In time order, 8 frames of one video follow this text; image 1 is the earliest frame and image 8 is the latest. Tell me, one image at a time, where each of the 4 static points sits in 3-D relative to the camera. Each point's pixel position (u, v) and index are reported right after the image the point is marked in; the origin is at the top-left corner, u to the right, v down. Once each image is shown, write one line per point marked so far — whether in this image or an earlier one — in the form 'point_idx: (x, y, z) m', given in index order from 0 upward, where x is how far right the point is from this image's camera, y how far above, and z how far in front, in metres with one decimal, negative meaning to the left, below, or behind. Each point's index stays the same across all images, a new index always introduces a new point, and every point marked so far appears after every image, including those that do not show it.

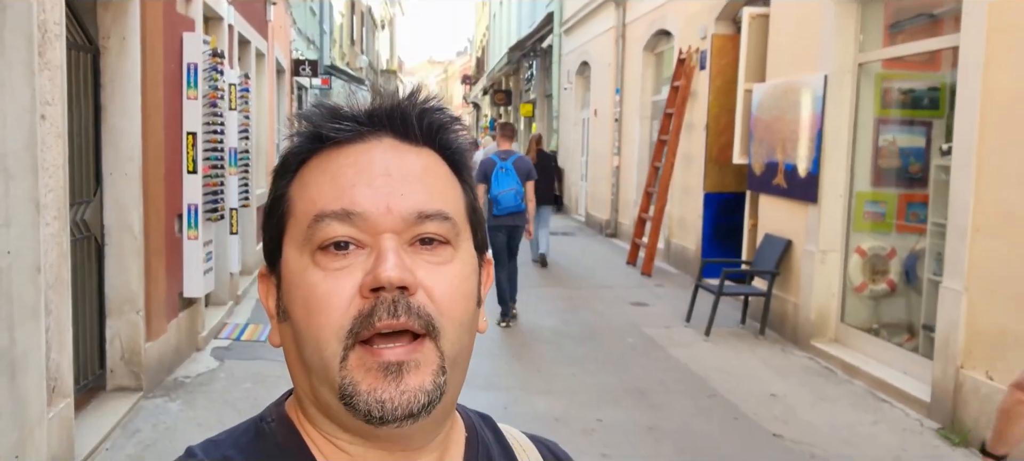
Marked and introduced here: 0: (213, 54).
0: (-2.2, +1.3, +6.0) m
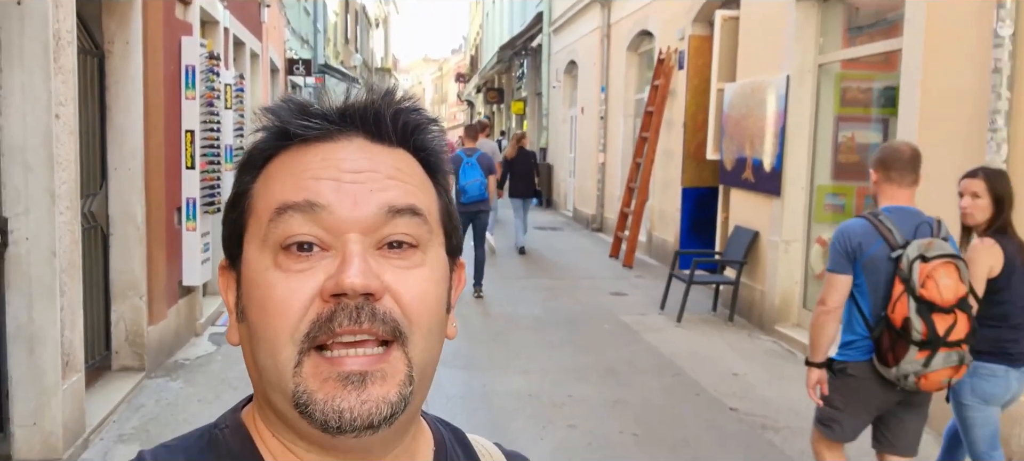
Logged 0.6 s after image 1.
0: (-2.3, +1.3, +6.3) m
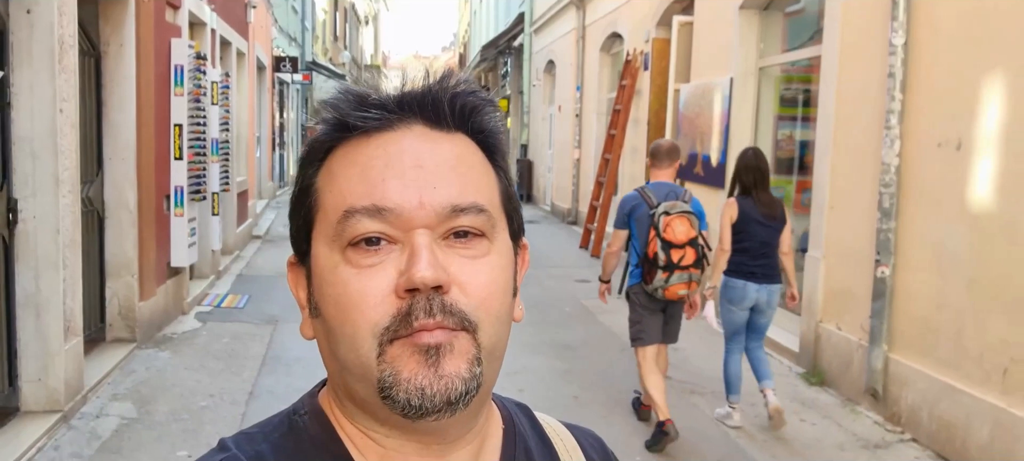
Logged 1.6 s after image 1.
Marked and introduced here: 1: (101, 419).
0: (-2.6, +1.4, +6.8) m
1: (-2.3, -1.0, +4.5) m
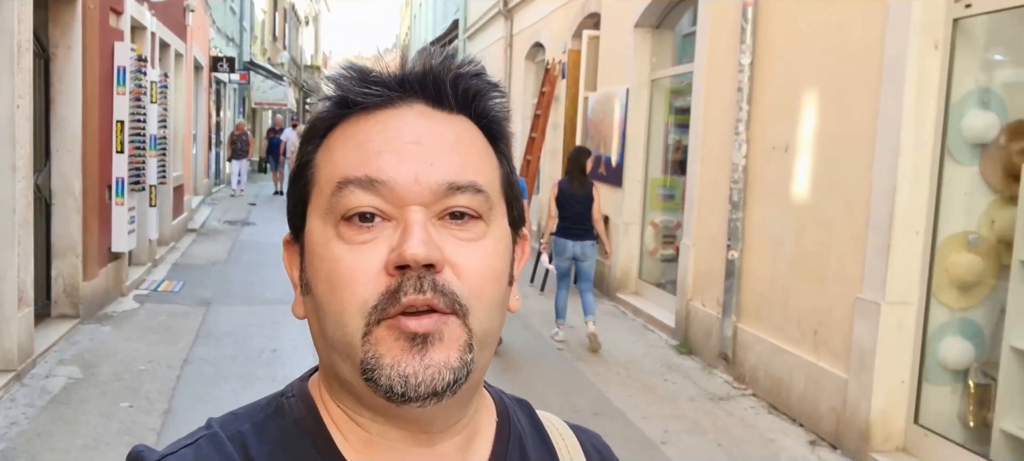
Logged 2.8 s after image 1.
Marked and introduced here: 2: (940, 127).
0: (-3.4, +1.6, +7.4) m
1: (-2.9, -0.9, +5.1) m
2: (+2.2, +0.5, +4.2) m
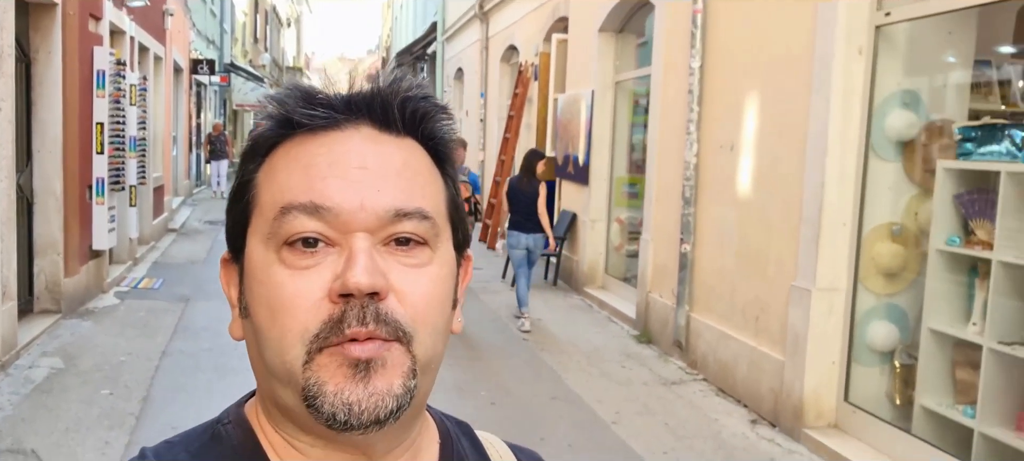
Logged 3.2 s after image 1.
0: (-3.7, +1.6, +7.7) m
1: (-3.1, -0.9, +5.3) m
2: (+2.0, +0.6, +4.6) m
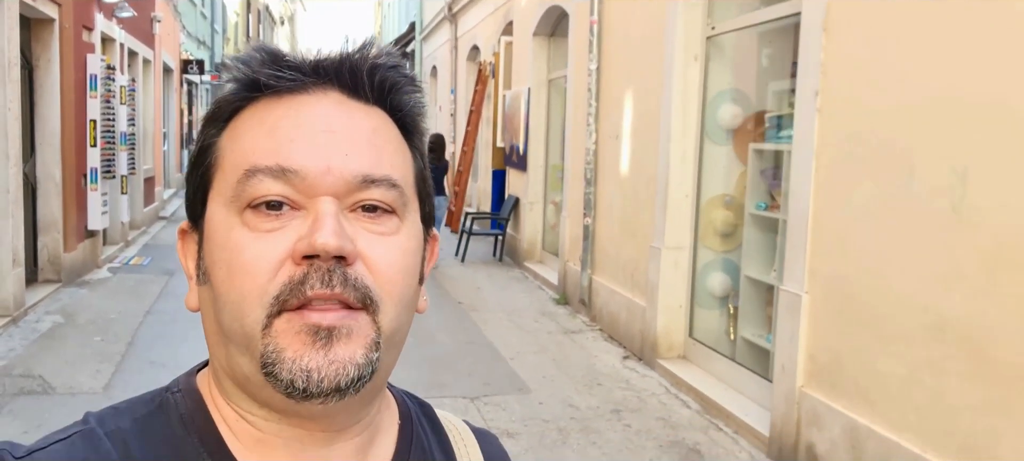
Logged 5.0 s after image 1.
0: (-4.3, +1.7, +8.8) m
1: (-3.7, -0.7, +6.5) m
2: (+1.3, +0.8, +5.7) m
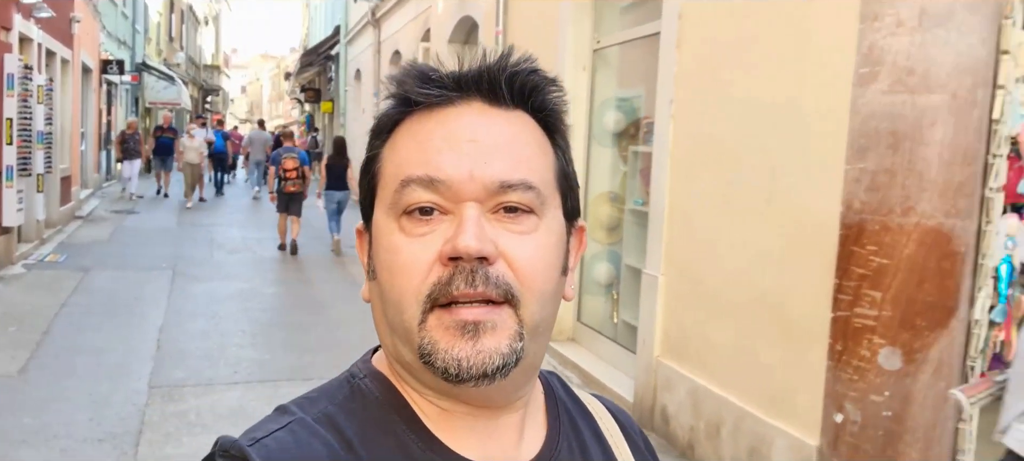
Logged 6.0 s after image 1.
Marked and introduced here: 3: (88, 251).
0: (-5.3, +1.8, +8.9) m
1: (-4.5, -0.7, +6.6) m
2: (+0.6, +0.8, +6.3) m
3: (-5.3, -0.3, +10.2) m
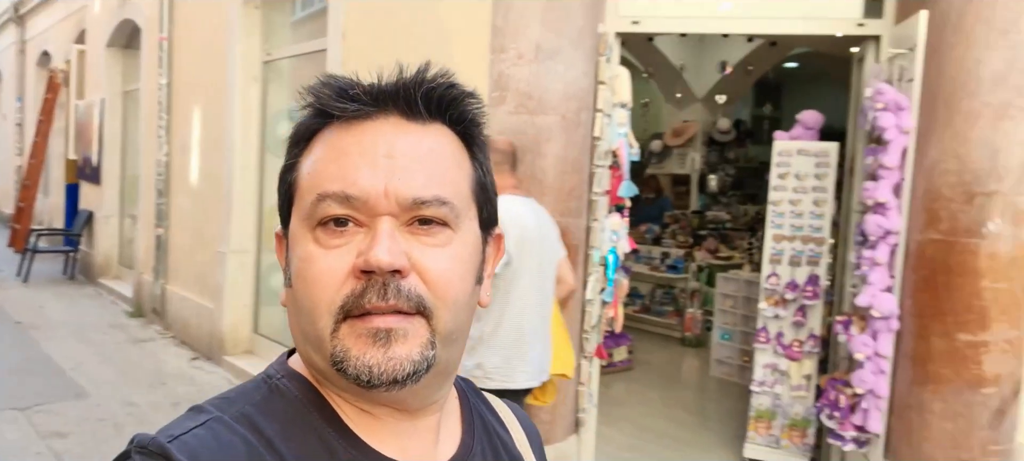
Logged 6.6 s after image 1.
0: (-8.4, +1.5, +6.6) m
1: (-6.8, -0.9, +4.8) m
2: (-2.0, +0.8, +6.4) m
3: (-8.8, -0.6, +7.9) m
